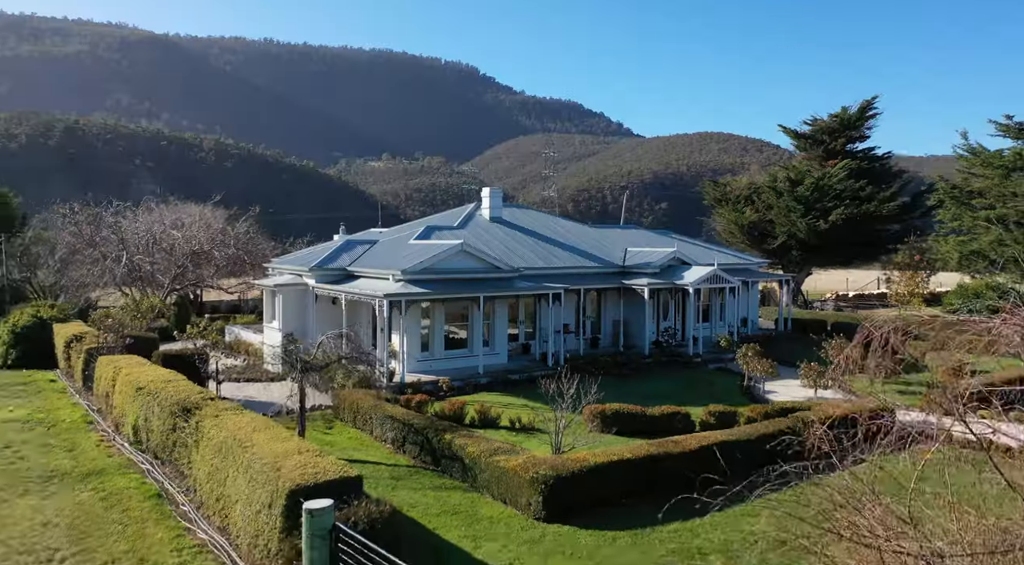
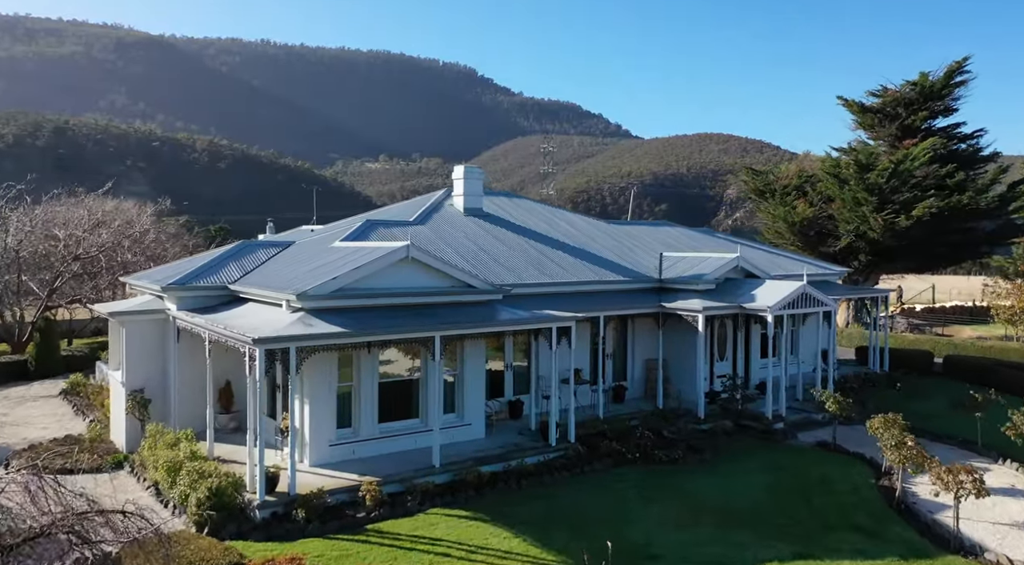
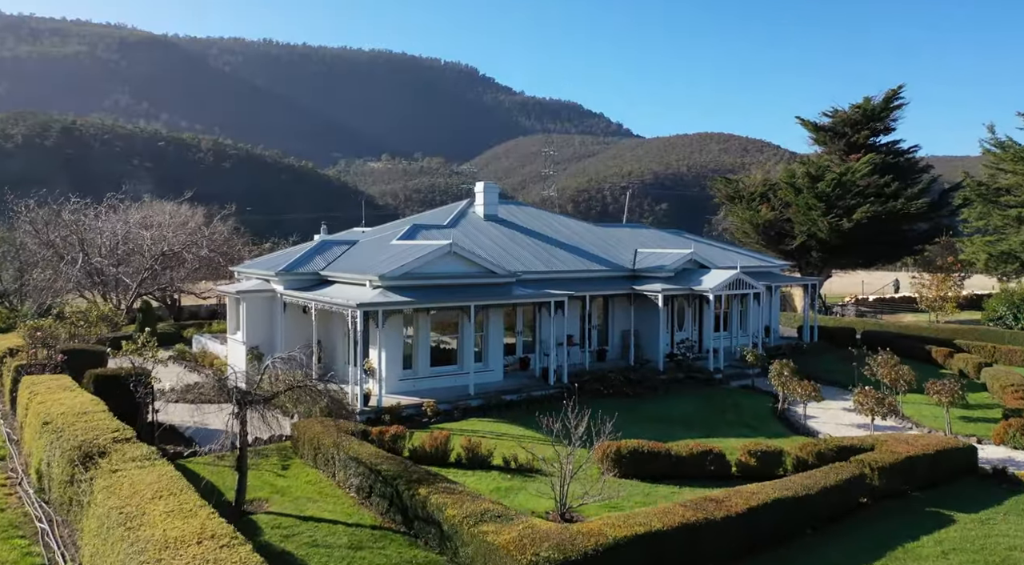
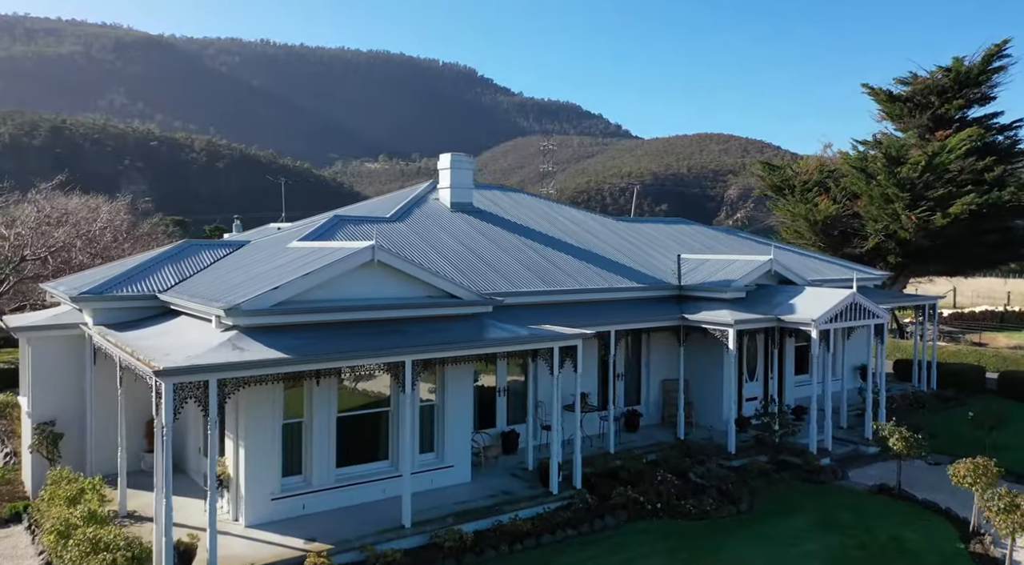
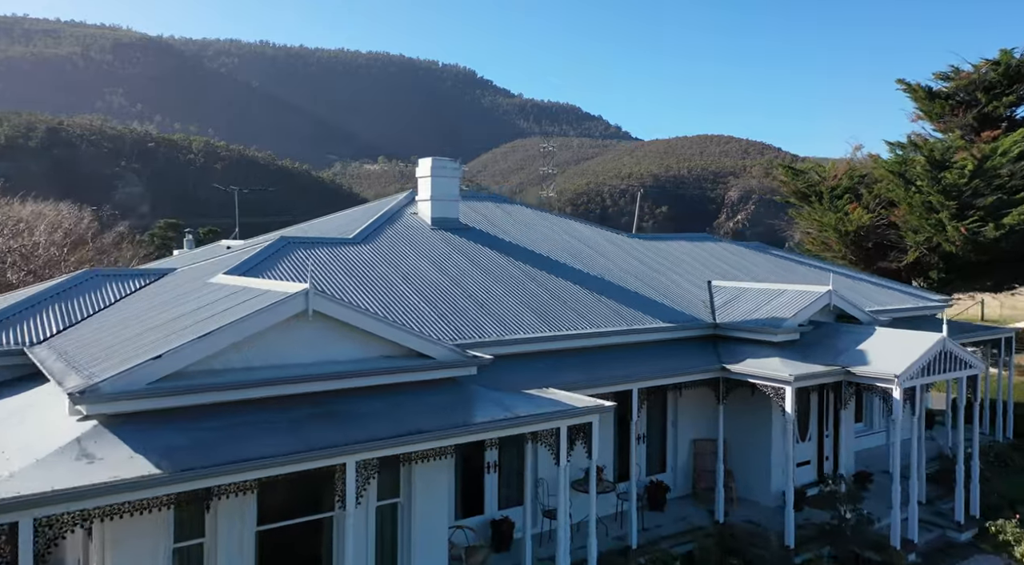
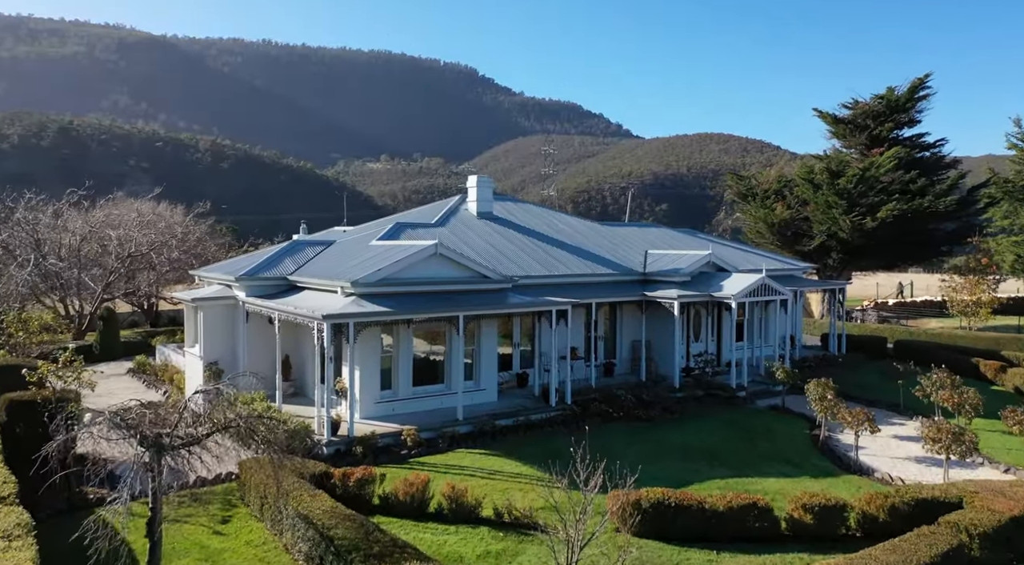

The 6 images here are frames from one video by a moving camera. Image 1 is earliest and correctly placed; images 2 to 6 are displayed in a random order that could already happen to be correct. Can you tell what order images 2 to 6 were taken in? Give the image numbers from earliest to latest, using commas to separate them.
3, 6, 2, 4, 5
